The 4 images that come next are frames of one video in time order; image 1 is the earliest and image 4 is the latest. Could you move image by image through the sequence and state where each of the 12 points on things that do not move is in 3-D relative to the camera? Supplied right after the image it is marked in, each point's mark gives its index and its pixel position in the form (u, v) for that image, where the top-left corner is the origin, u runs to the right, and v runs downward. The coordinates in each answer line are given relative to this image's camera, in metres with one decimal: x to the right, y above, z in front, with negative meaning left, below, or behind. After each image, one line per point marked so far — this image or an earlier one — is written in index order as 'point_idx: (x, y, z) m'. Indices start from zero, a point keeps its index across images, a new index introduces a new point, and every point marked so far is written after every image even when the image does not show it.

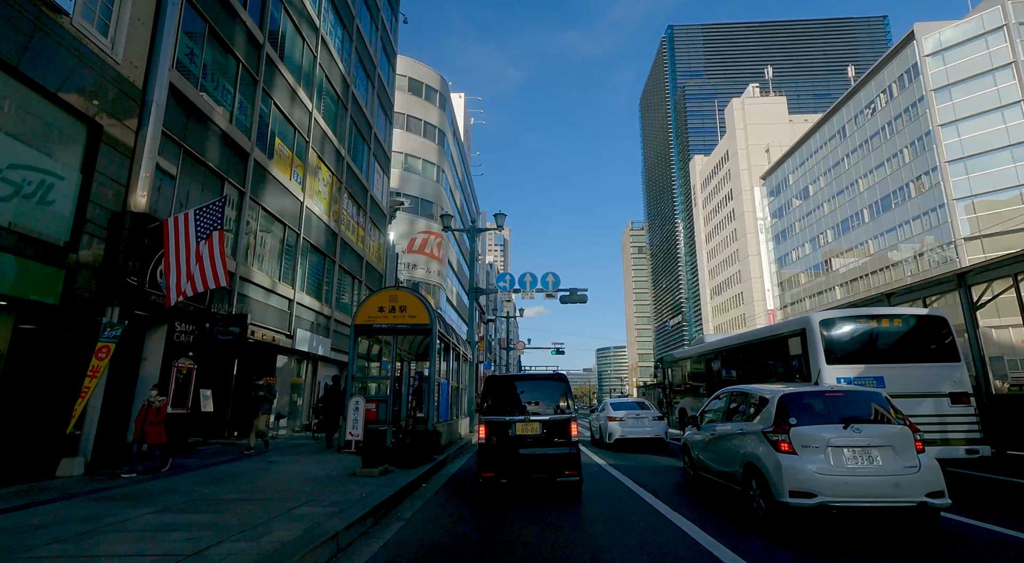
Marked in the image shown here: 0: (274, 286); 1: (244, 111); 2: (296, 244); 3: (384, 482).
0: (-6.8, -0.1, +15.9) m
1: (-6.8, +4.4, +14.3) m
2: (-6.8, +1.2, +17.6) m
3: (-2.0, -3.2, +8.8) m
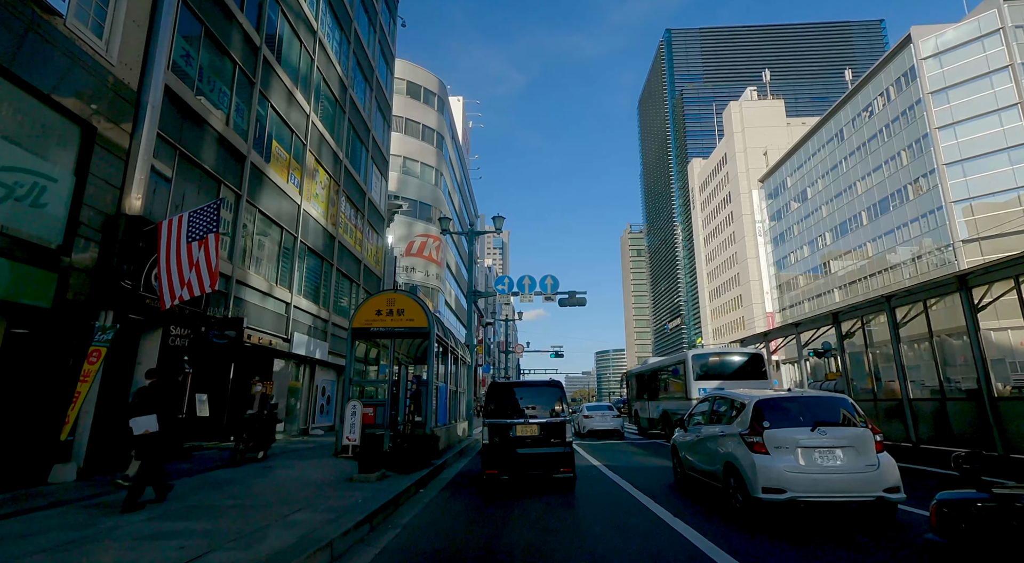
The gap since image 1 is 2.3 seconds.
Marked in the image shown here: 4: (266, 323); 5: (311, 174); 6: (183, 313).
0: (-6.8, -0.2, +15.8) m
1: (-6.9, +4.3, +14.2) m
2: (-6.9, +1.1, +17.5) m
3: (-2.0, -3.2, +8.7) m
4: (-6.9, -1.2, +15.6) m
5: (-6.8, +3.7, +19.0) m
6: (-6.6, -0.6, +11.2) m
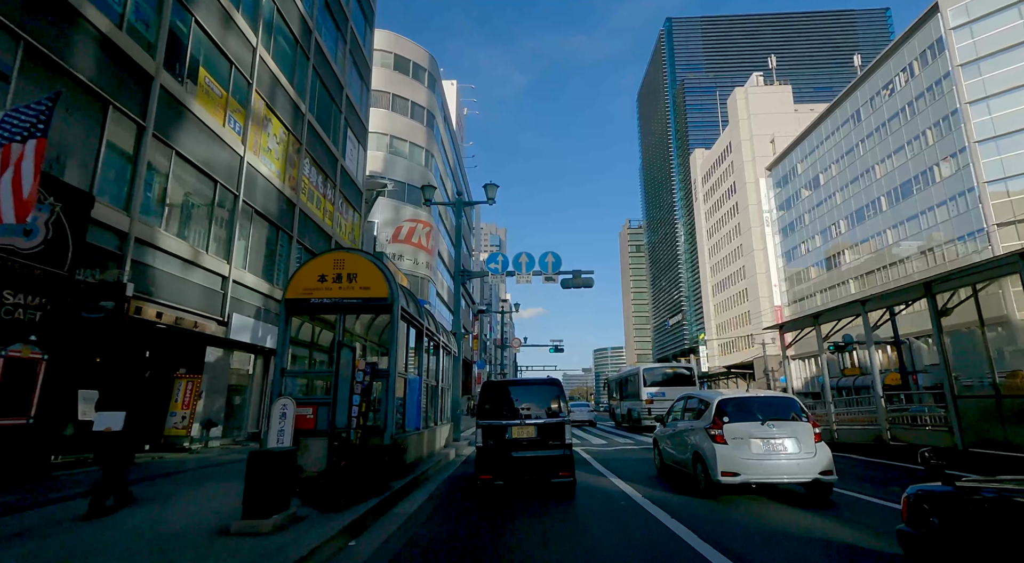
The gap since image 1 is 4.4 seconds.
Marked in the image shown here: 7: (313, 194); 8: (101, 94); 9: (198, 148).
0: (-7.0, +0.5, +12.4) m
1: (-7.1, +5.0, +10.8) m
2: (-7.0, +1.8, +14.1) m
3: (-2.2, -2.4, +5.3) m
4: (-7.0, -0.4, +12.2) m
5: (-7.0, +4.4, +15.6) m
6: (-6.7, +0.1, +7.8) m
7: (-7.0, +3.1, +19.6) m
8: (-7.0, +3.2, +9.4) m
9: (-7.0, +3.0, +12.5) m
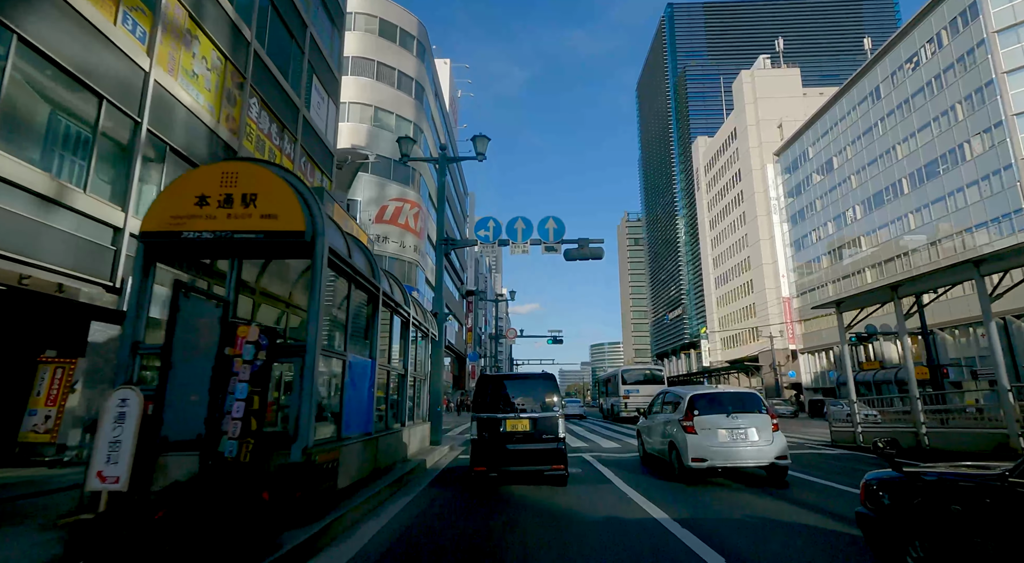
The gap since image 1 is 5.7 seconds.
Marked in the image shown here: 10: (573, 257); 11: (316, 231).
0: (-7.1, +1.4, +8.9) m
1: (-7.2, +5.9, +7.2) m
2: (-7.2, +2.7, +10.6) m
3: (-2.3, -1.7, +1.9) m
4: (-7.2, +0.5, +8.7) m
5: (-7.2, +5.3, +12.1) m
6: (-6.8, +0.9, +4.3) m
7: (-7.2, +4.0, +16.1) m
8: (-7.1, +4.0, +5.9) m
9: (-7.1, +3.8, +9.0) m
10: (+1.8, +0.7, +16.5) m
11: (-2.2, +0.6, +6.3) m
